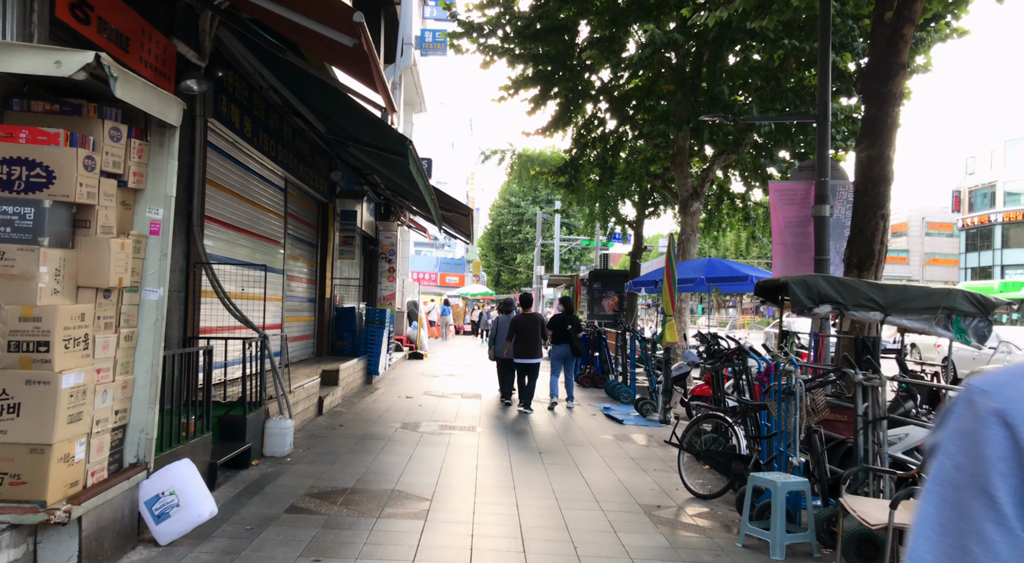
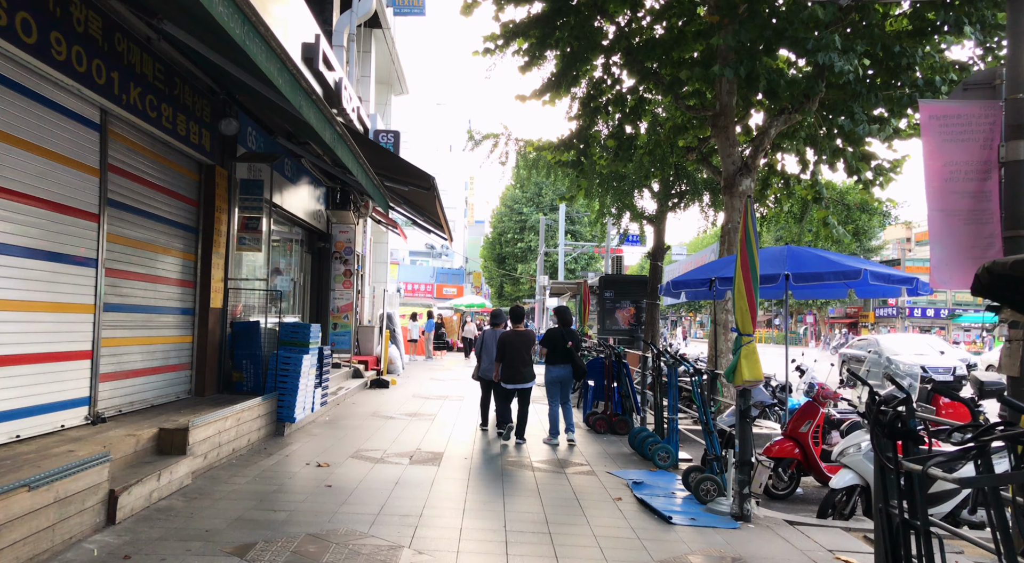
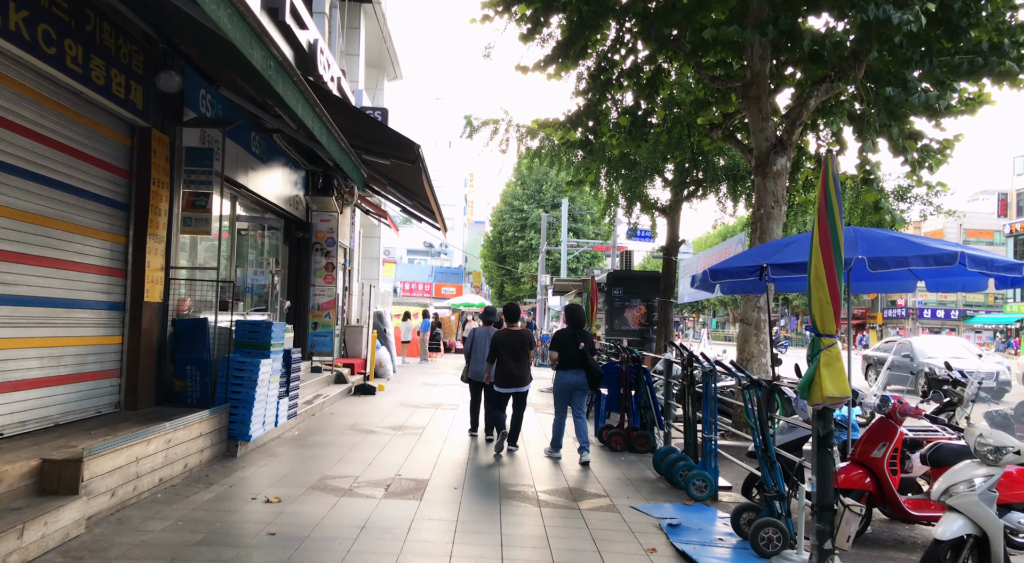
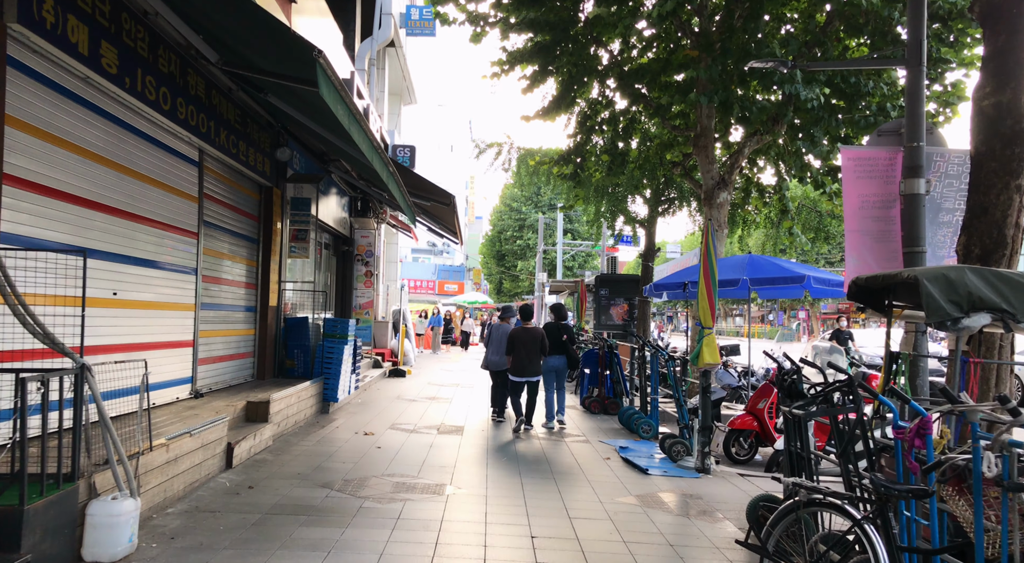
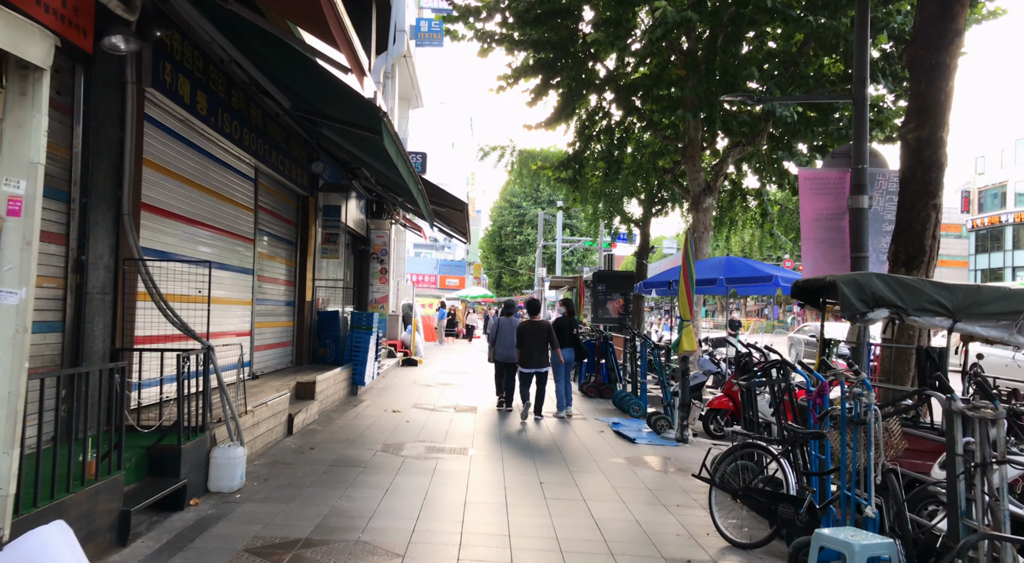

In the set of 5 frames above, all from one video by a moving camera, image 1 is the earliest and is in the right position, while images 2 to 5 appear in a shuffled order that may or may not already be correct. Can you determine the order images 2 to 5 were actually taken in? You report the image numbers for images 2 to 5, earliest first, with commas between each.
5, 4, 2, 3
